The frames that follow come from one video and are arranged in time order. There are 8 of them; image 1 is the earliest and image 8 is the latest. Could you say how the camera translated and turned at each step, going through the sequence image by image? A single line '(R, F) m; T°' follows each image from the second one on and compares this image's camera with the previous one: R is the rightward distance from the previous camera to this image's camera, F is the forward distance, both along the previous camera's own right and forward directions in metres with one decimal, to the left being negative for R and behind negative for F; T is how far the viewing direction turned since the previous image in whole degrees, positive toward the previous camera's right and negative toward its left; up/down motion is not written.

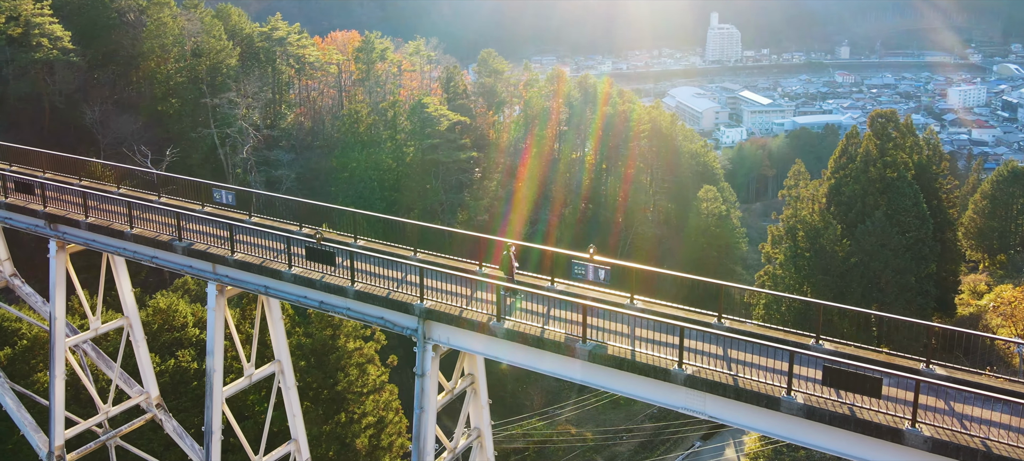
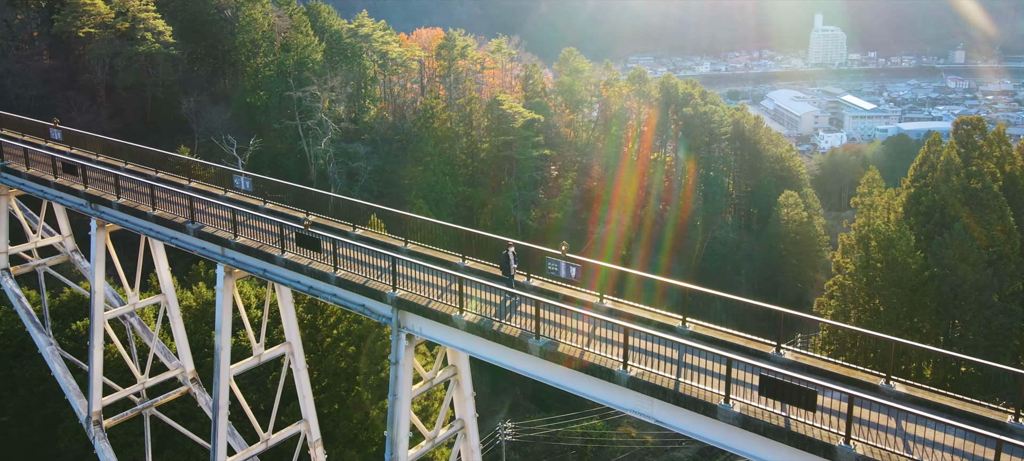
(+1.4, 0.0) m; -7°
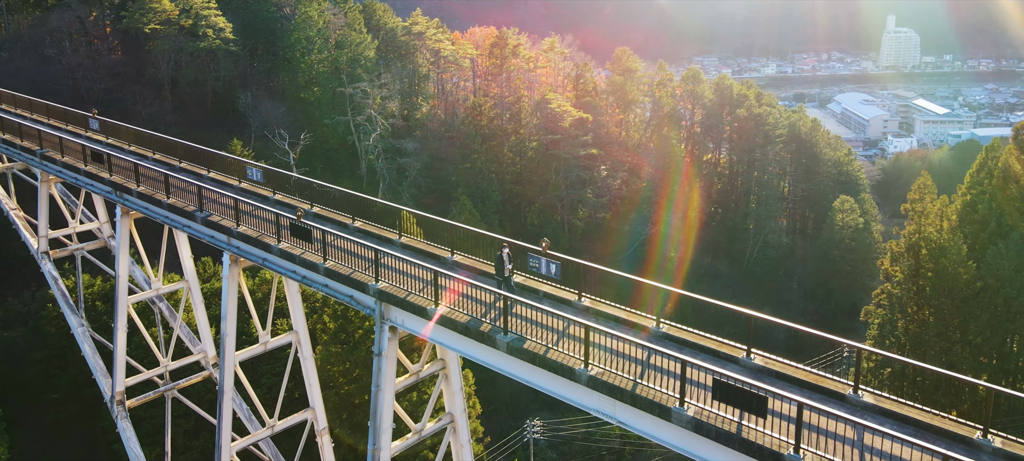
(+0.9, +0.1) m; -4°
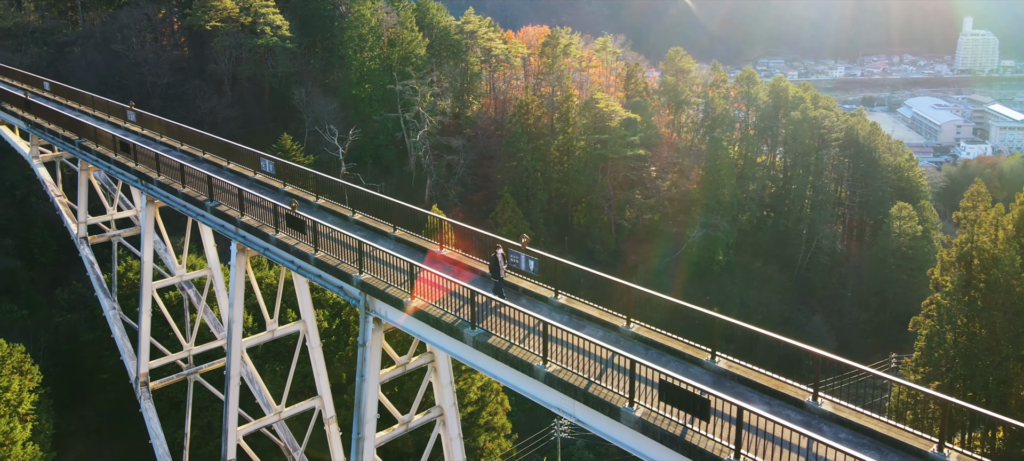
(+0.9, 0.0) m; -4°
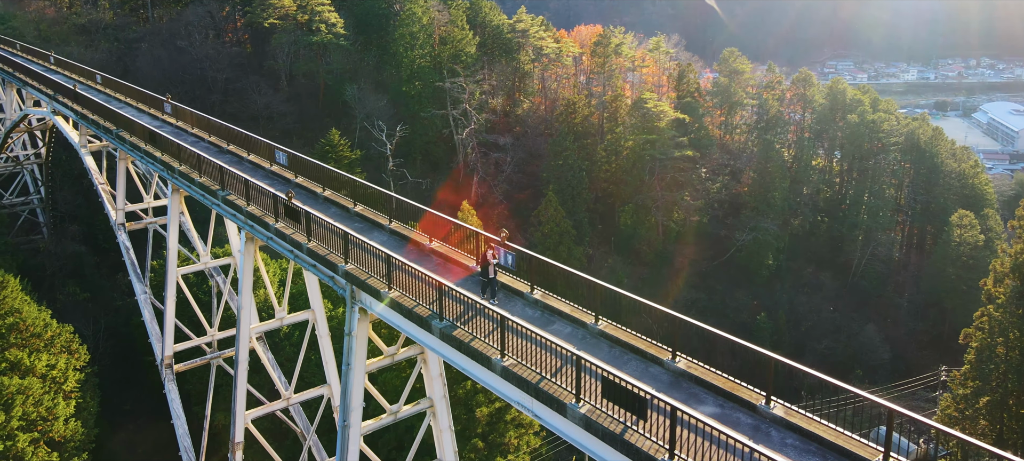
(+0.9, 0.0) m; -4°
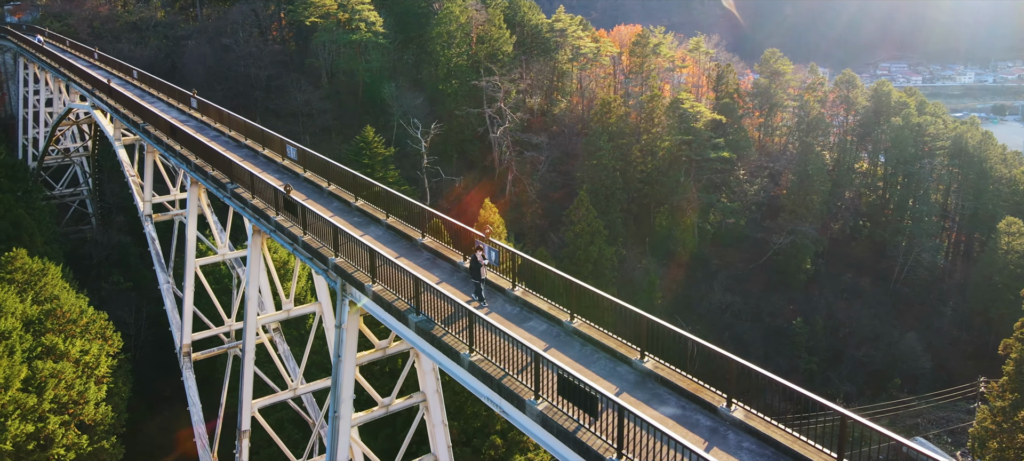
(+0.7, 0.0) m; -3°
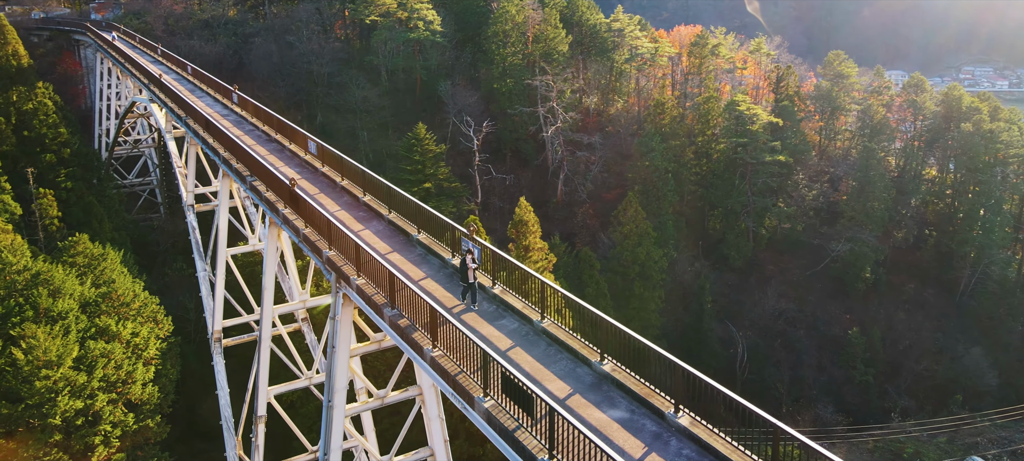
(+1.0, 0.0) m; -5°
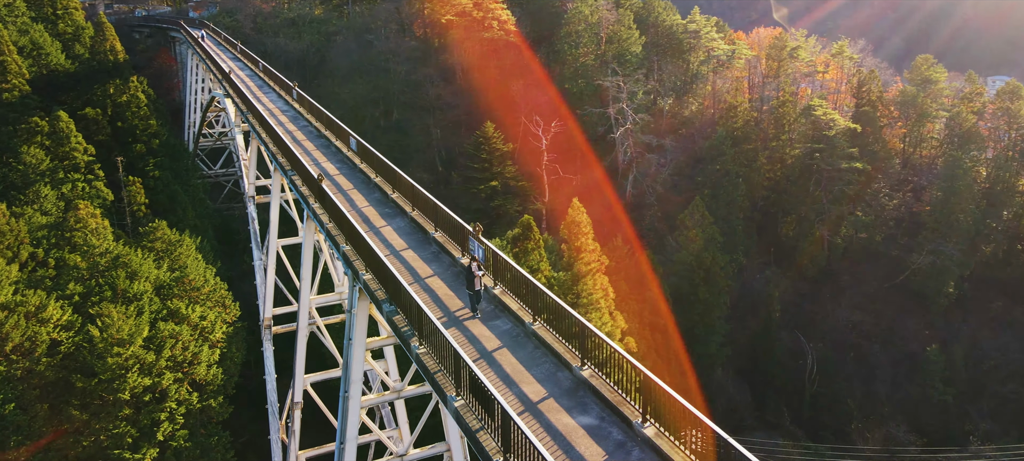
(+0.9, -0.1) m; -6°
